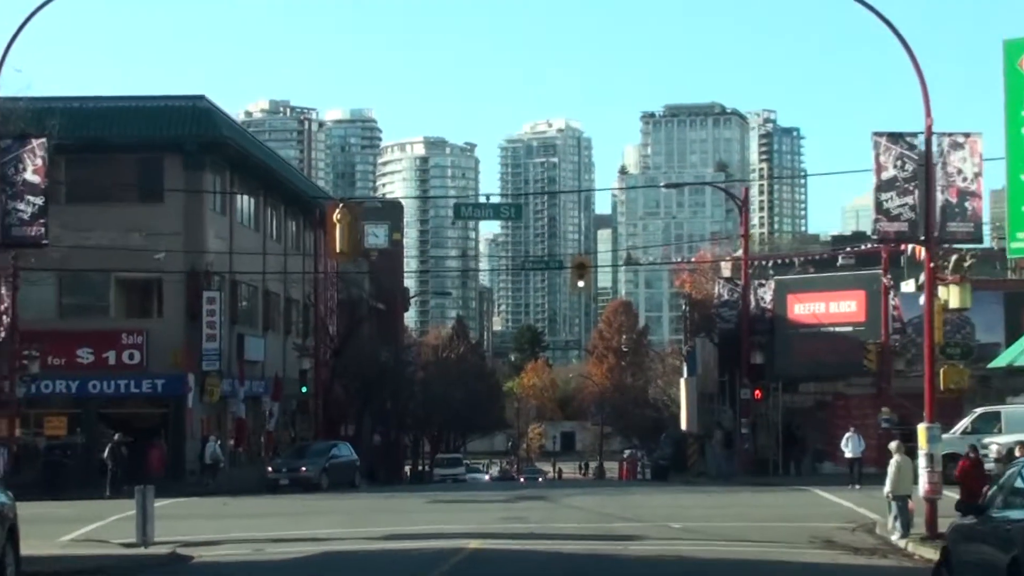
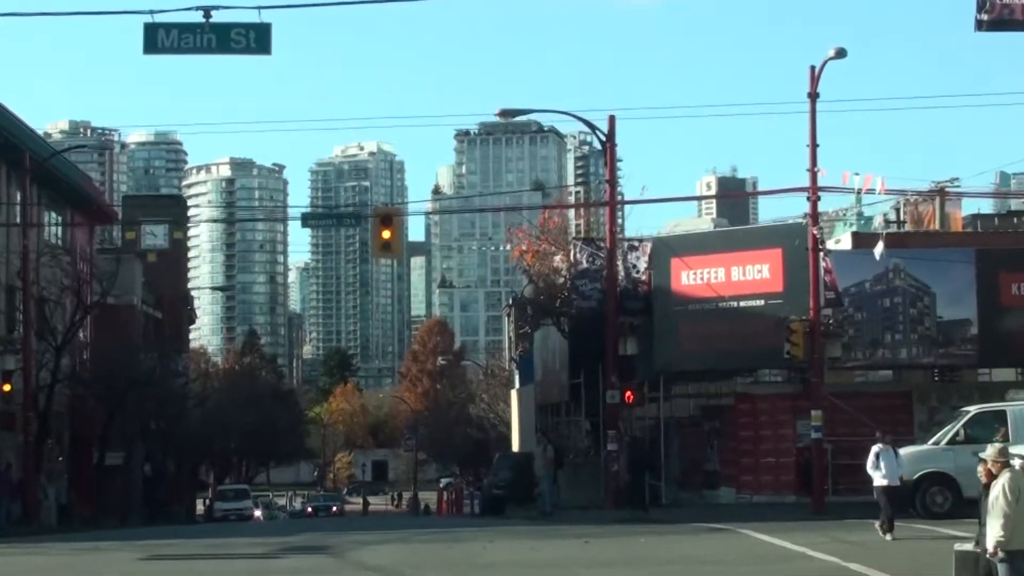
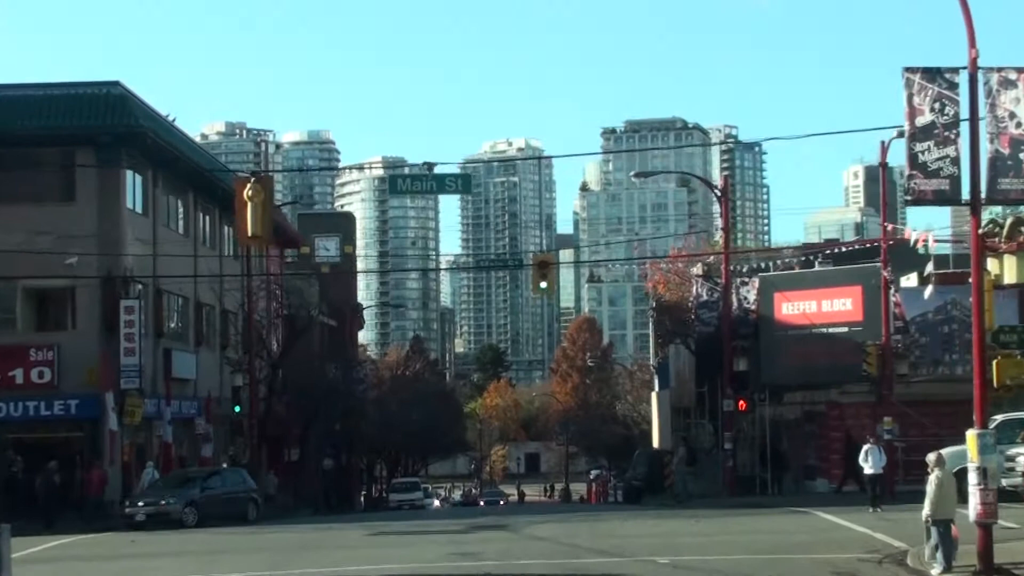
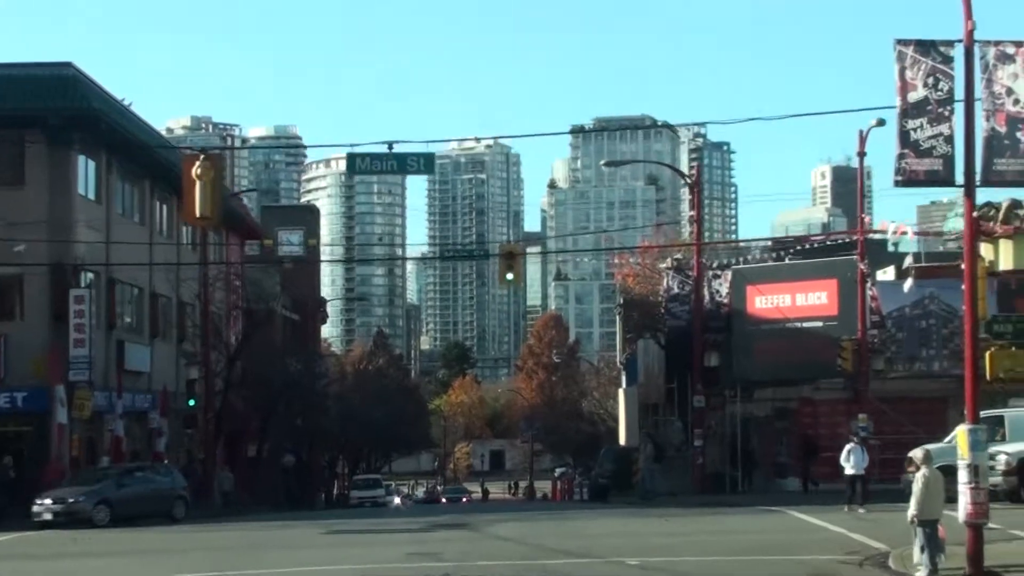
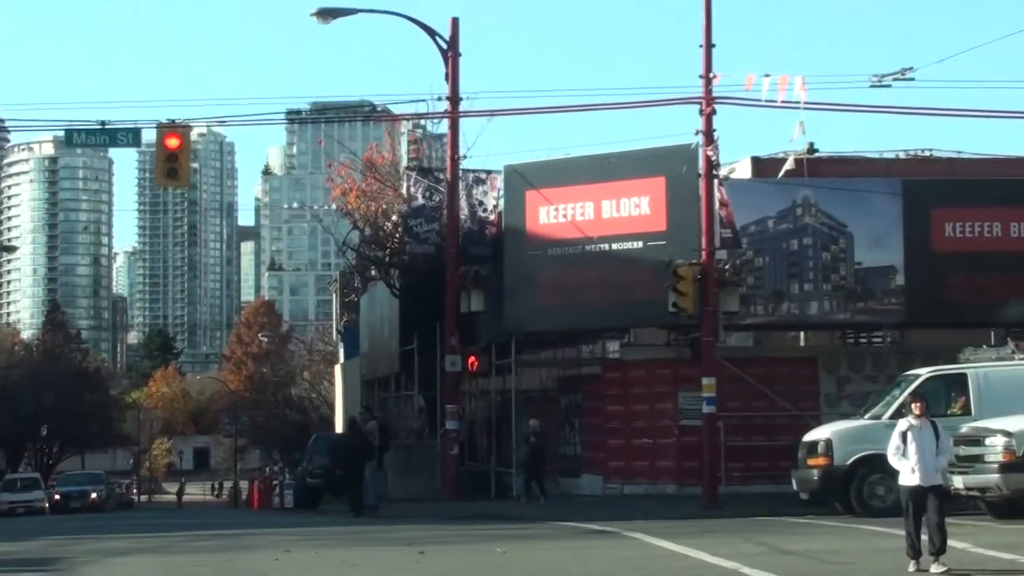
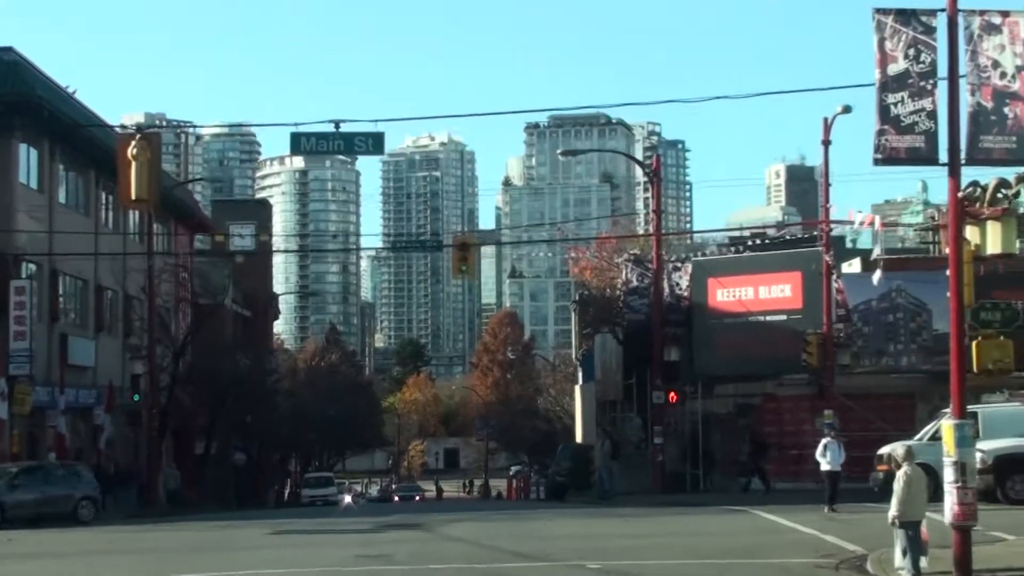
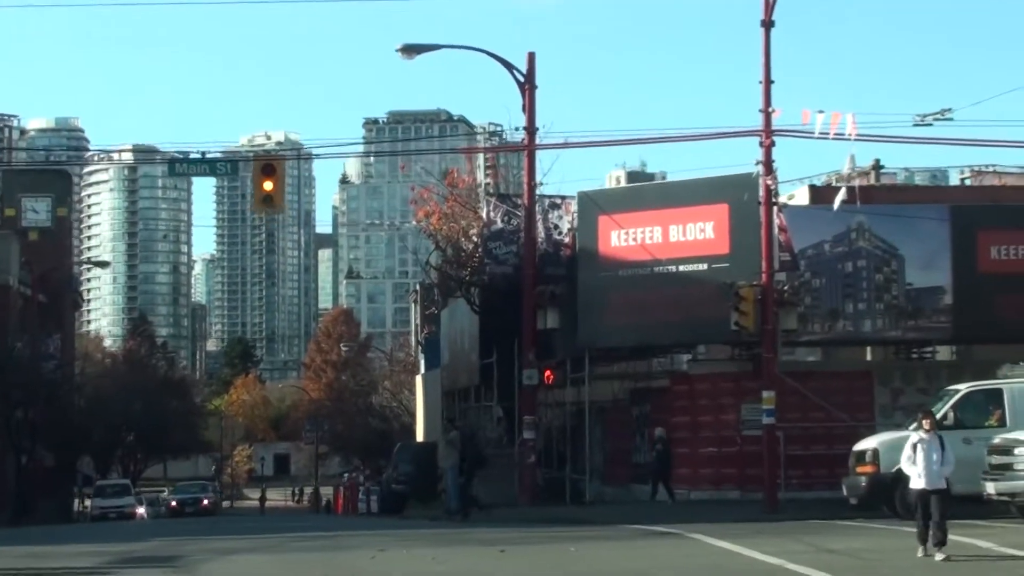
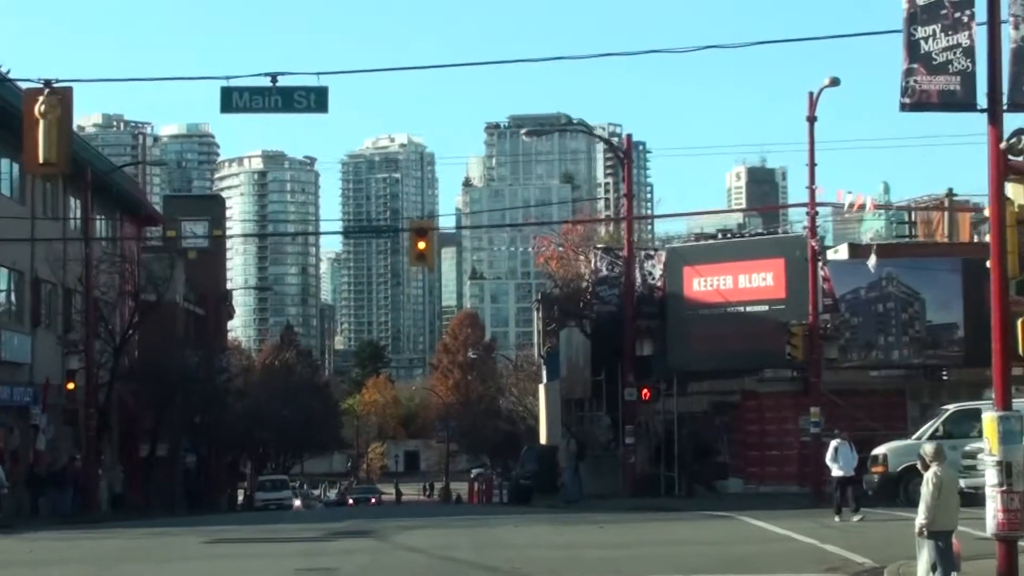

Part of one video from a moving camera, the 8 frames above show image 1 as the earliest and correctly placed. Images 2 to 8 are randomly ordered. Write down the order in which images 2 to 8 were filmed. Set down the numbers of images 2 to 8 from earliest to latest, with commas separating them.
3, 4, 6, 8, 2, 7, 5
